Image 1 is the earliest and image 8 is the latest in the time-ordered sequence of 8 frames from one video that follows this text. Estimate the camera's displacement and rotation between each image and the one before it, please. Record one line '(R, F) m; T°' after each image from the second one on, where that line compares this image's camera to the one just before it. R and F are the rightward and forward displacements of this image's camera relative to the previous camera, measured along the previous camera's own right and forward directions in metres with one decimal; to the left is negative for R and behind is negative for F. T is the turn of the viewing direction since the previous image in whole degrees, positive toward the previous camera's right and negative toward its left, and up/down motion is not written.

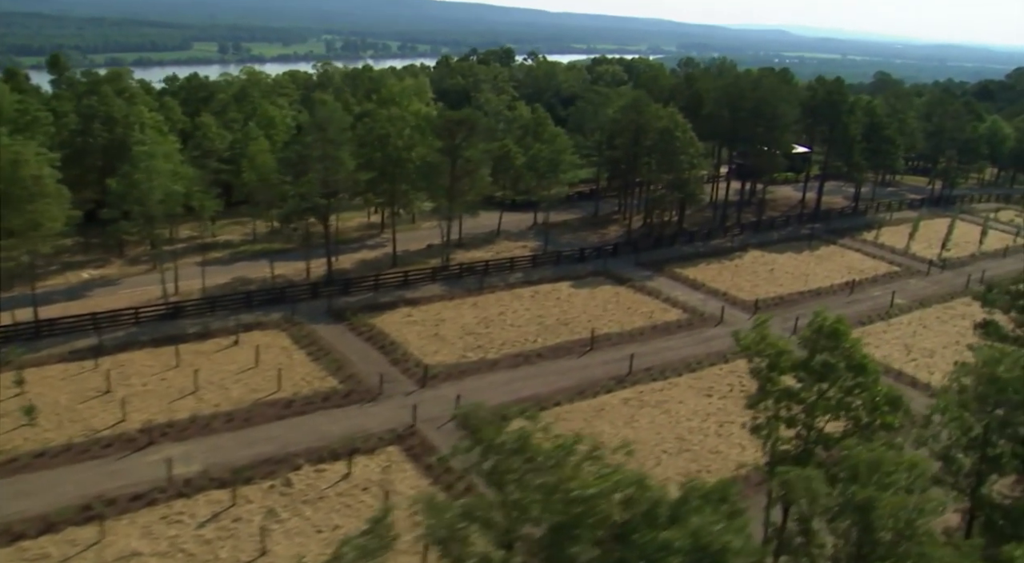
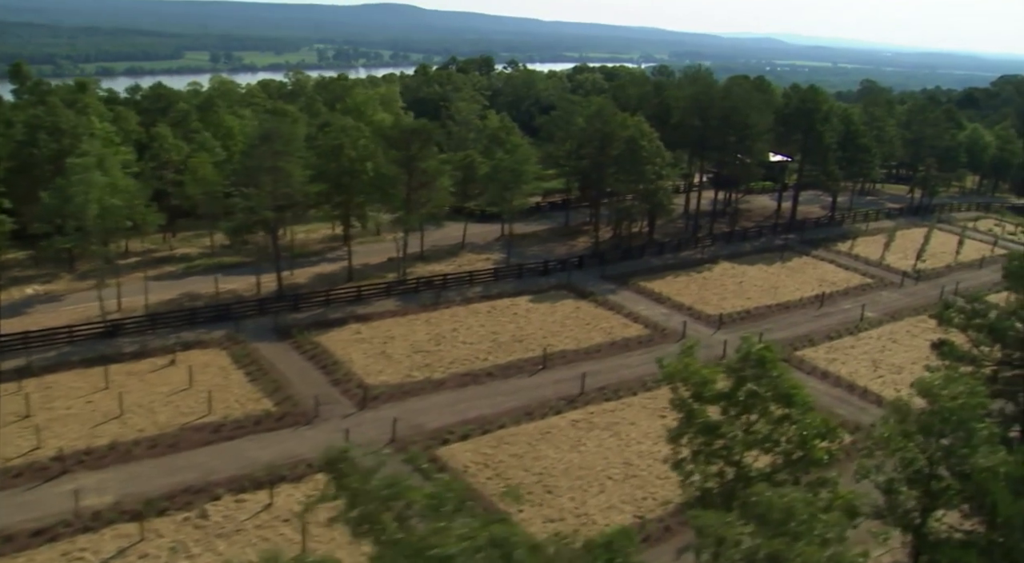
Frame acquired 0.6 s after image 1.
(+1.3, +1.0) m; 0°
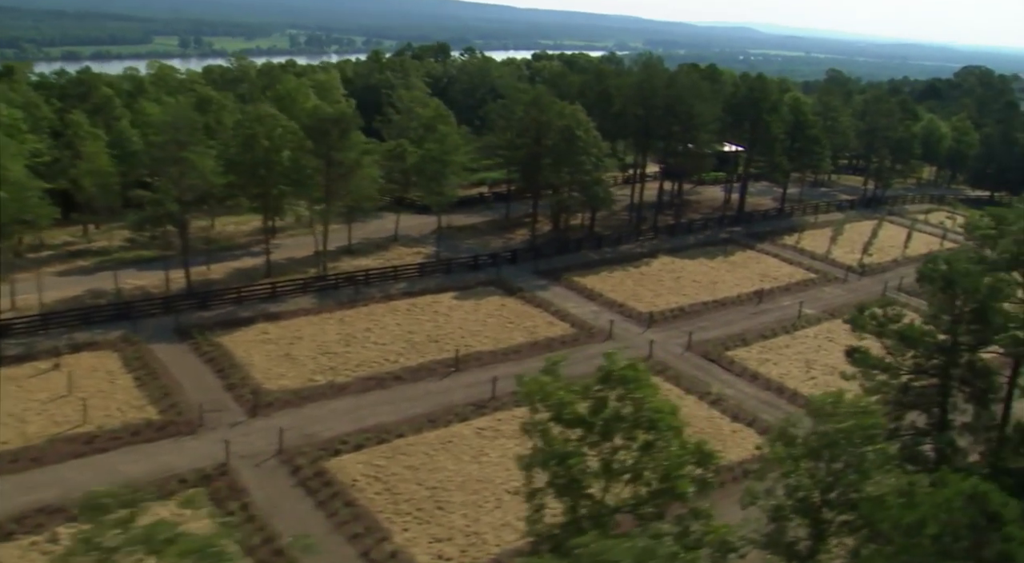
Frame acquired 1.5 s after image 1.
(+1.7, +1.3) m; +1°
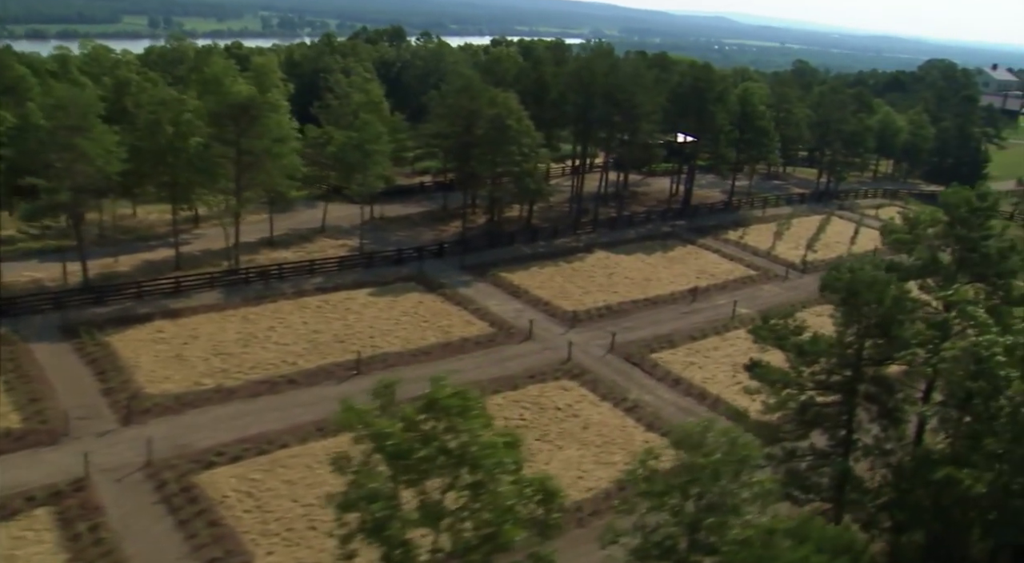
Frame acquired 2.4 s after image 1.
(+1.7, +1.3) m; +2°
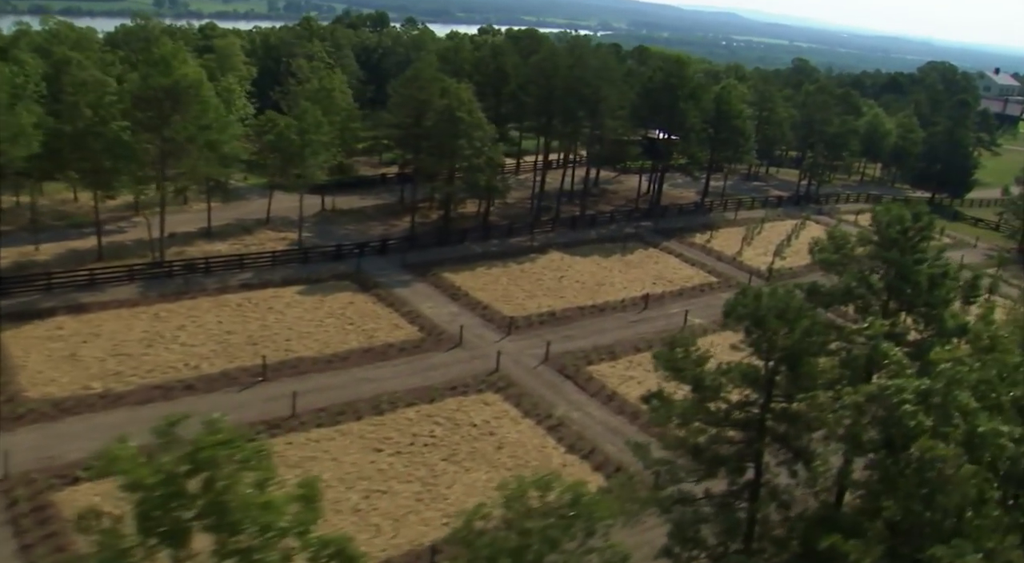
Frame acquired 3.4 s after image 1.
(+1.9, +1.5) m; 0°
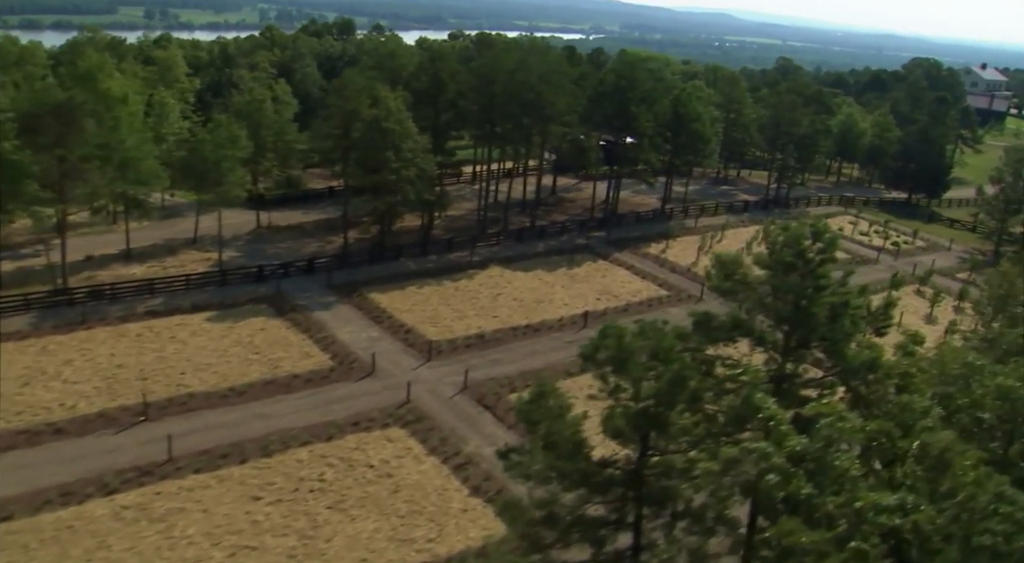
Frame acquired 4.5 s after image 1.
(+2.1, +1.7) m; 0°
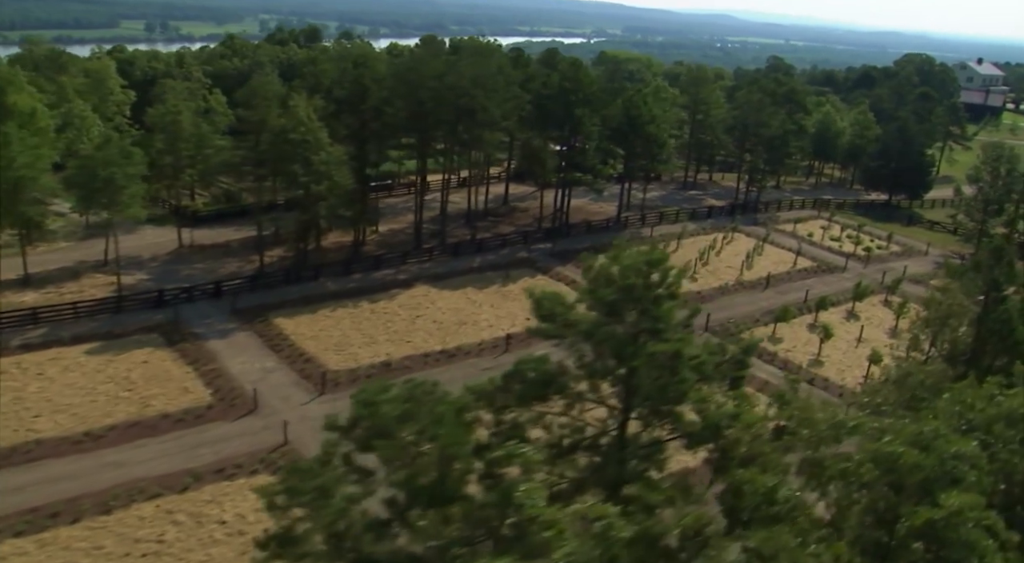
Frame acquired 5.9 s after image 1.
(+2.6, +2.1) m; -1°
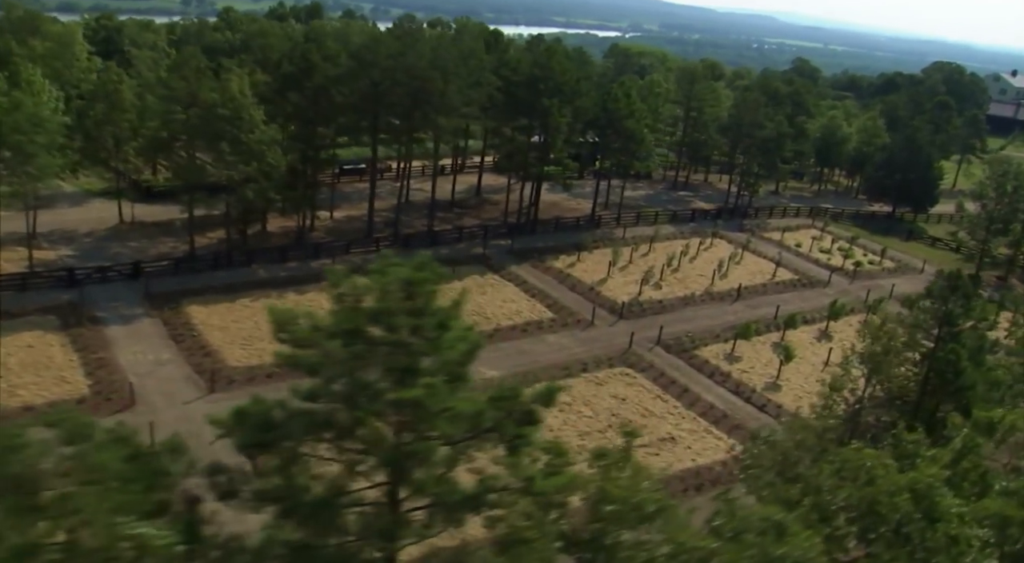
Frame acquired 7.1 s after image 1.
(+2.4, +2.0) m; -2°
